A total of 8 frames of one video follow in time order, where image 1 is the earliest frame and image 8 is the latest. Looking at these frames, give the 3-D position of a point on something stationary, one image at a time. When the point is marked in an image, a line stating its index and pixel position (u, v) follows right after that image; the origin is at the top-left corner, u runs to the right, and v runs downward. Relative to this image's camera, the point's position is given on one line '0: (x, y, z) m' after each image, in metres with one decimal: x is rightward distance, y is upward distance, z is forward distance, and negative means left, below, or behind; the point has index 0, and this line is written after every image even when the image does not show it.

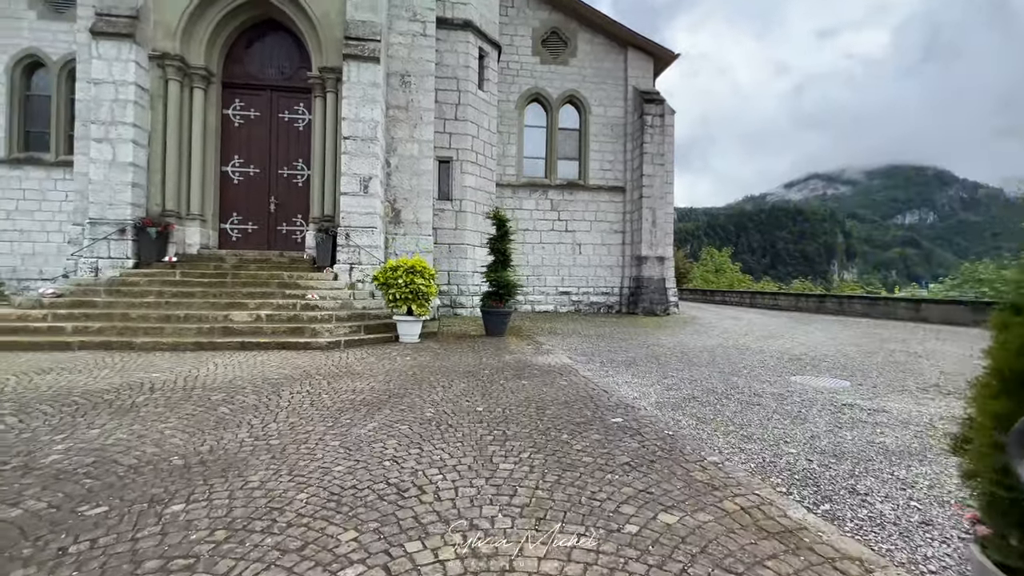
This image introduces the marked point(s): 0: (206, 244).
0: (-5.7, +0.8, +8.4) m
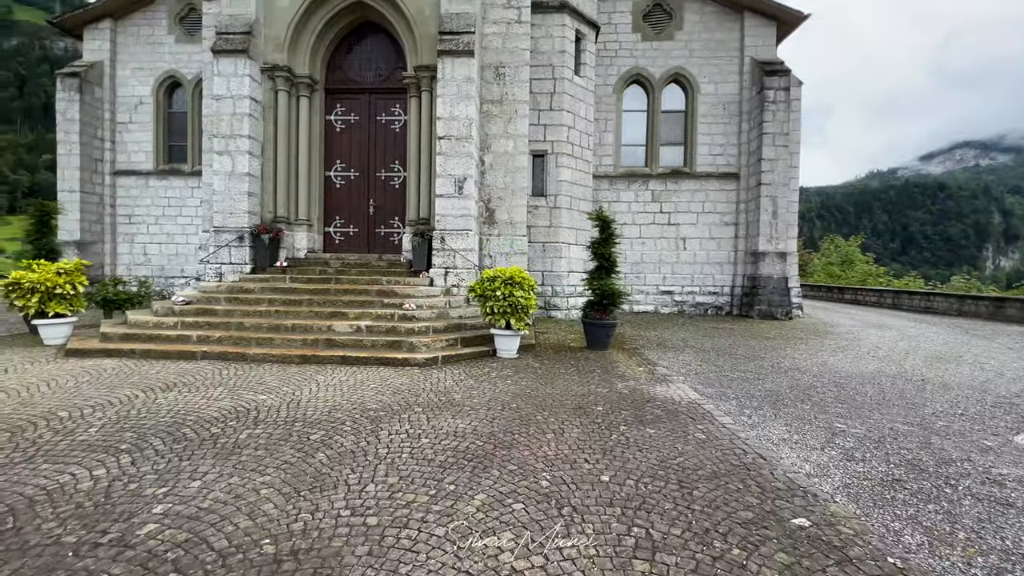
0: (-3.9, +0.8, +8.7) m
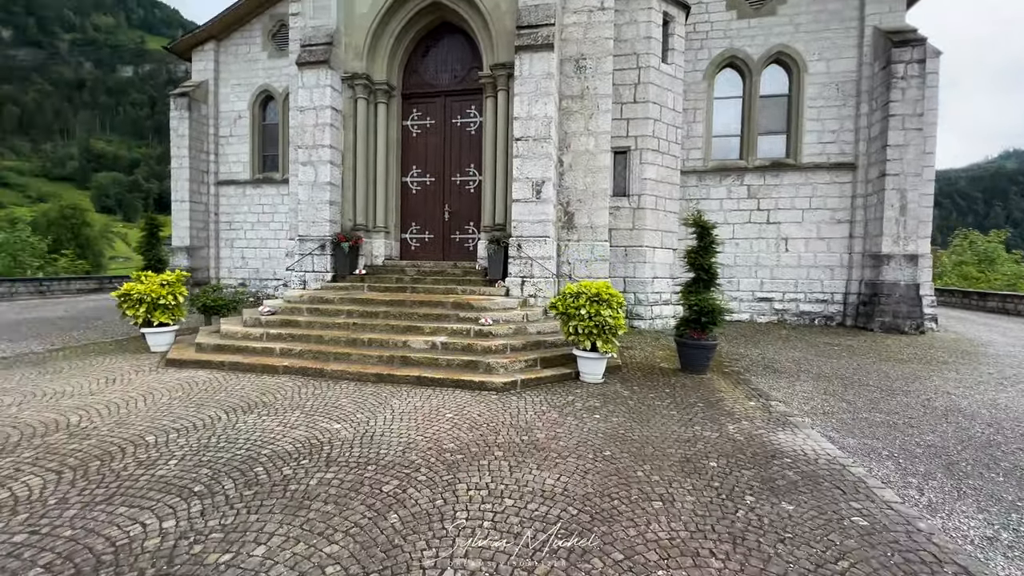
0: (-2.4, +0.6, +8.7) m
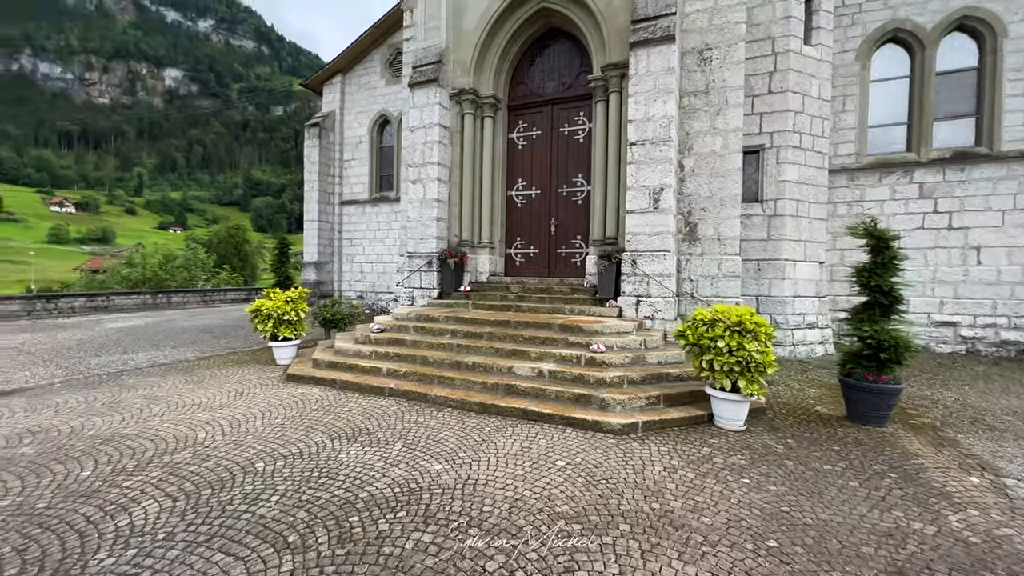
0: (-0.3, +0.3, +8.5) m
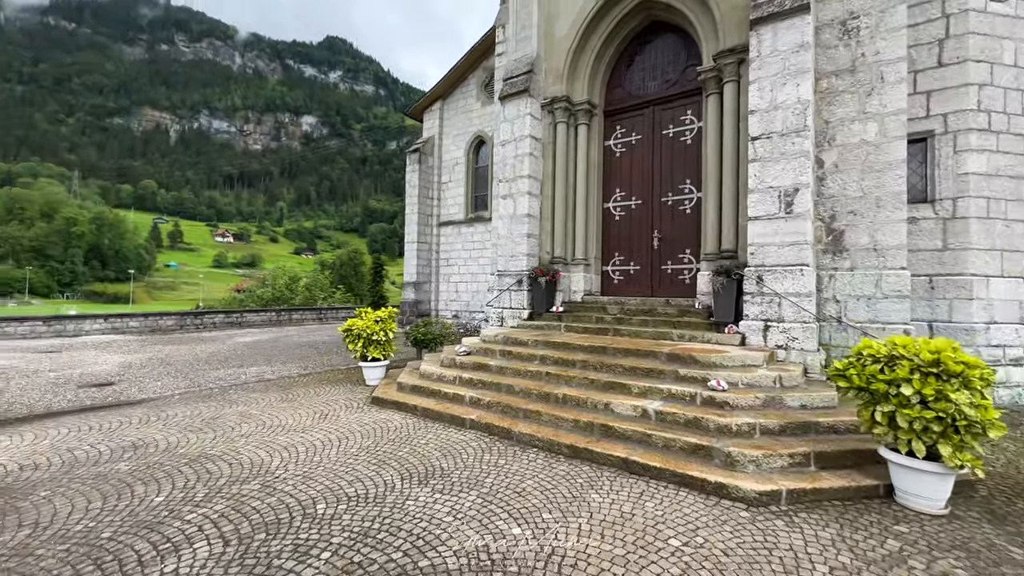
0: (+1.3, 0.0, +7.7) m
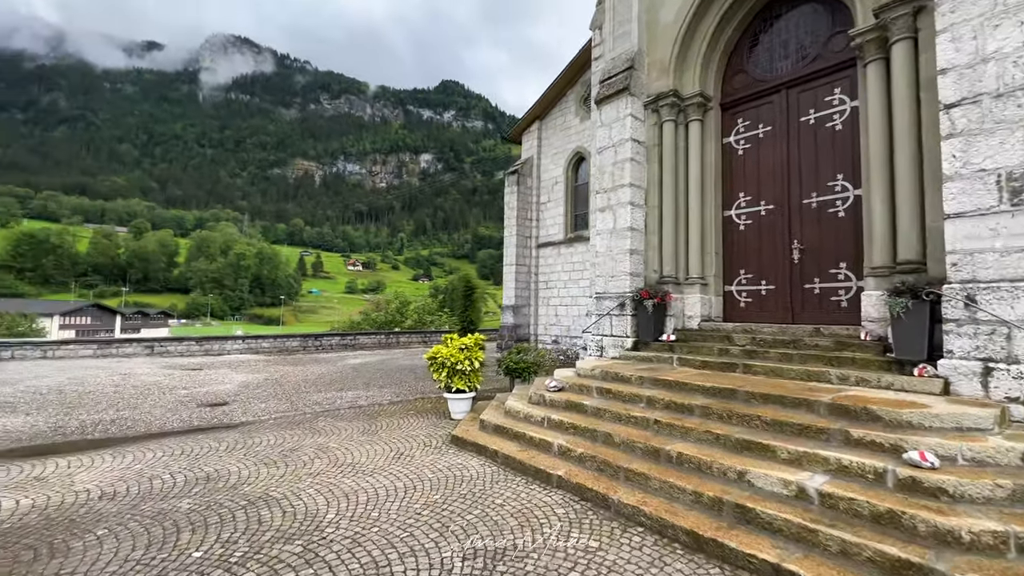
0: (+2.8, -0.4, +6.4) m
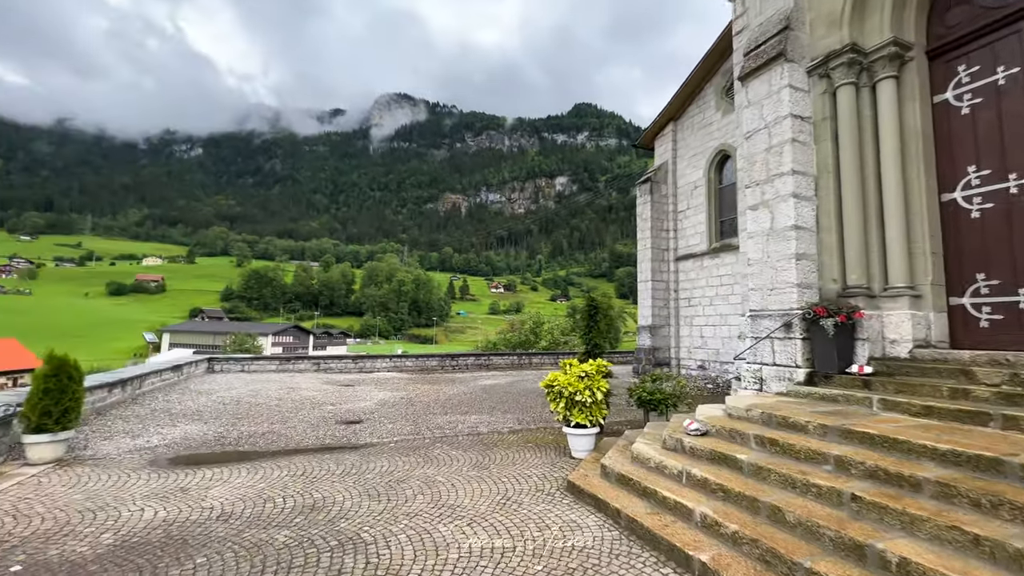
0: (+4.2, -0.5, +4.6) m
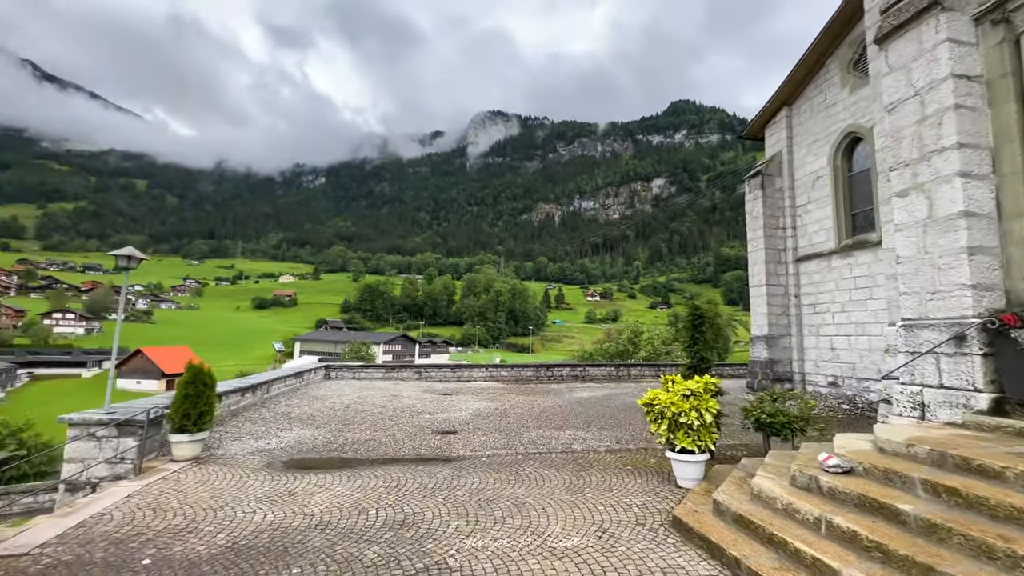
0: (+5.0, -0.5, +3.3) m
